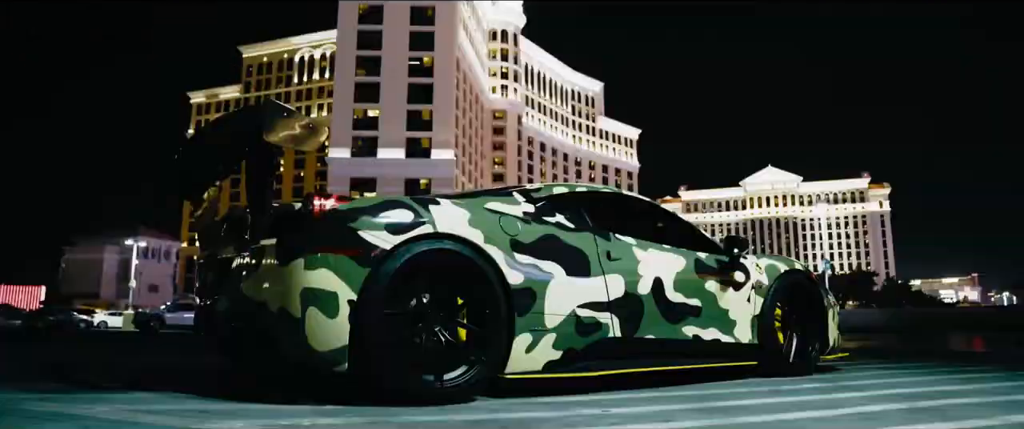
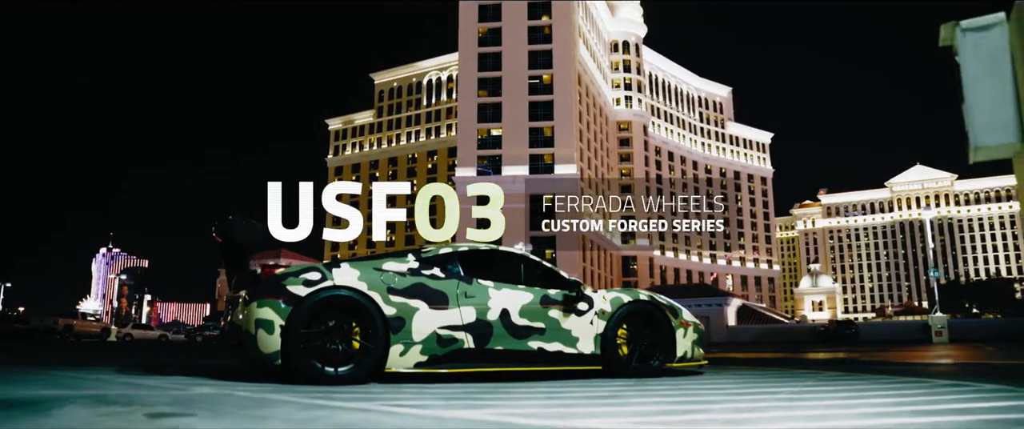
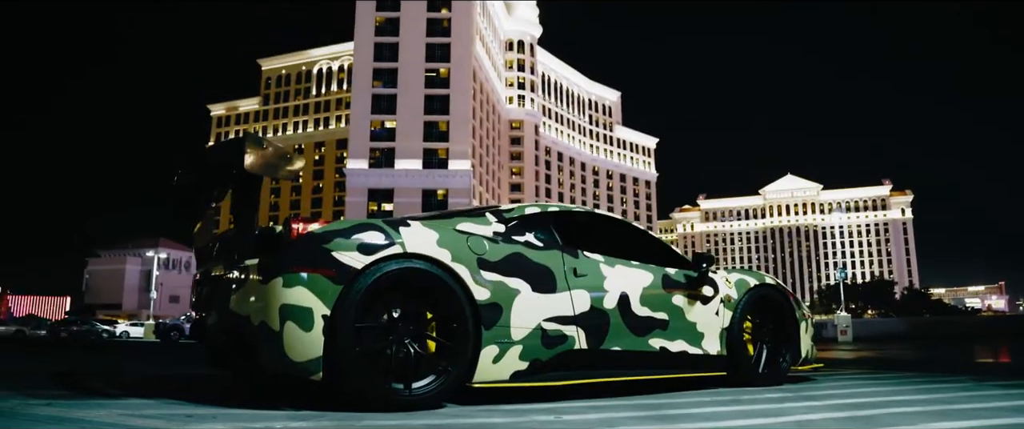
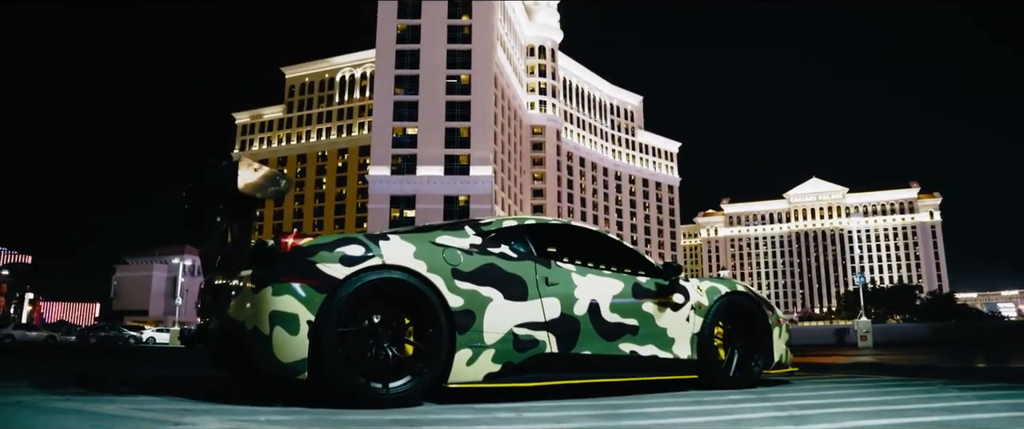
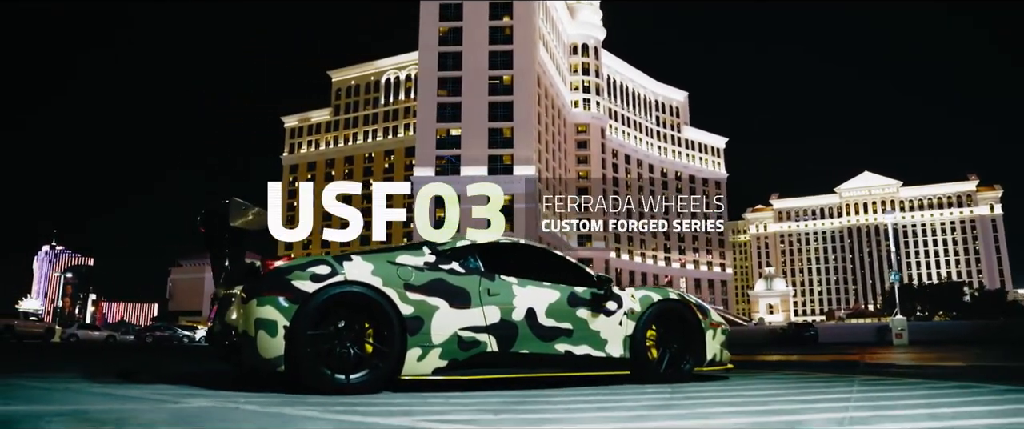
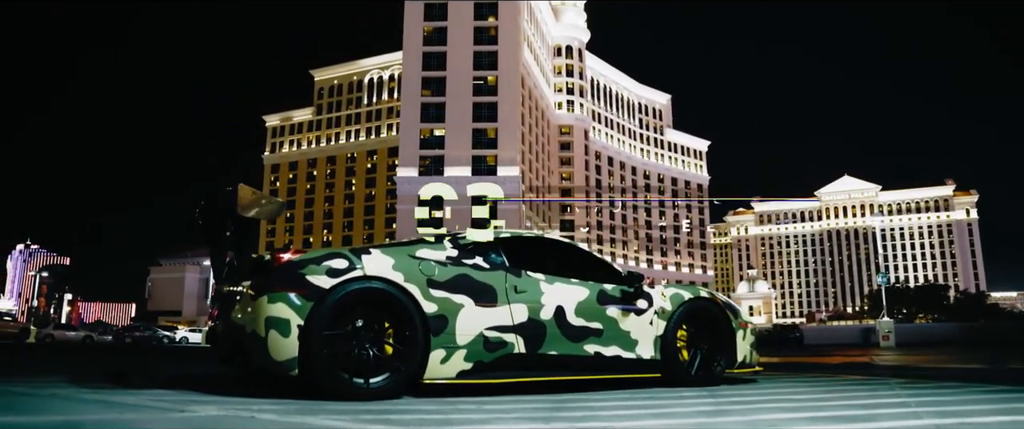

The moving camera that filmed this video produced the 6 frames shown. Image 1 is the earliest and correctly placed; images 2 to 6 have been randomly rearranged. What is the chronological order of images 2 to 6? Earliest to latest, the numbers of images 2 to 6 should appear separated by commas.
3, 4, 6, 5, 2
